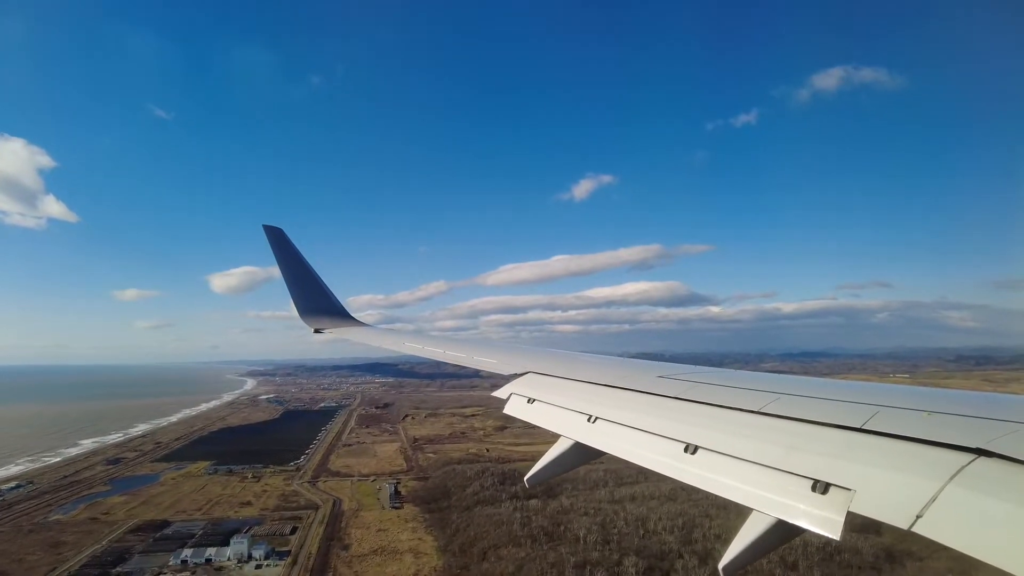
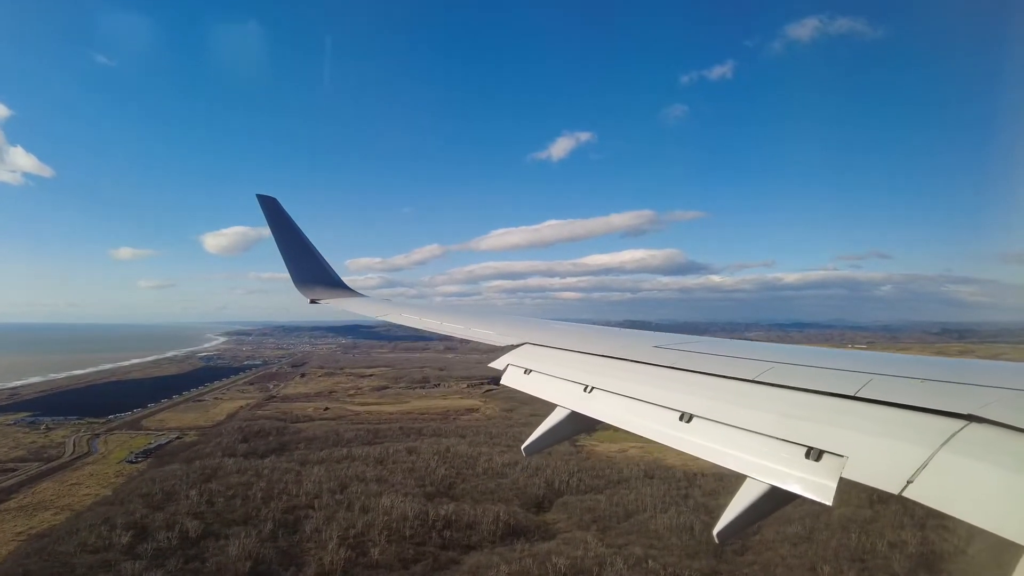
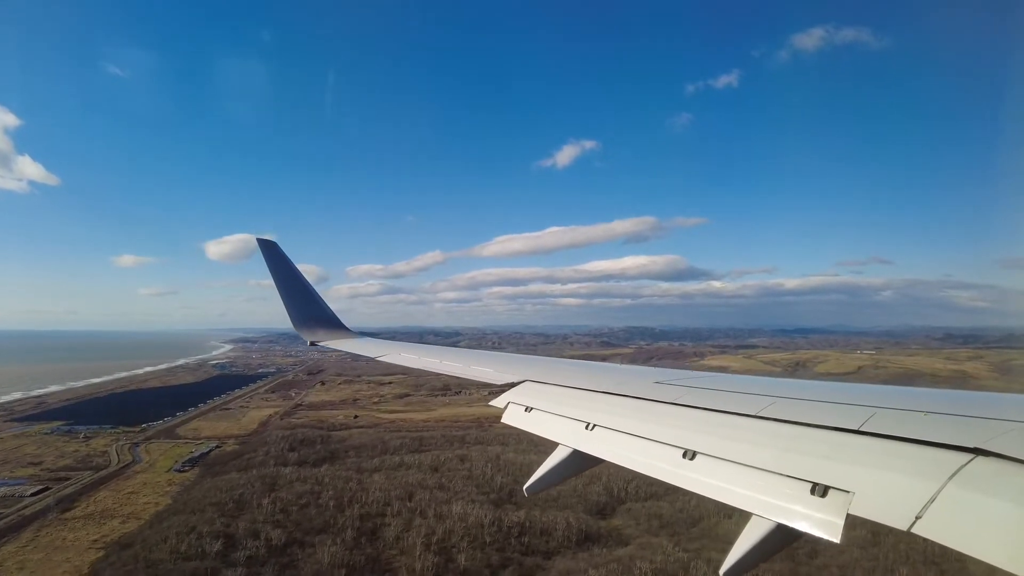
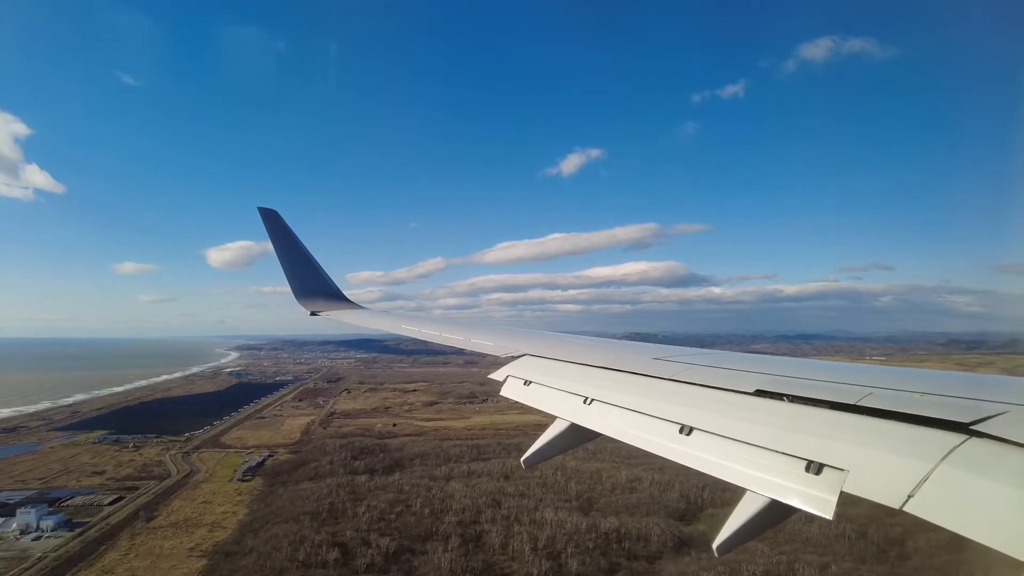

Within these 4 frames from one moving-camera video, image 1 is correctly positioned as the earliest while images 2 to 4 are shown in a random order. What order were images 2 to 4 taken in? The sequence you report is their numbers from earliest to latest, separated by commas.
4, 3, 2
